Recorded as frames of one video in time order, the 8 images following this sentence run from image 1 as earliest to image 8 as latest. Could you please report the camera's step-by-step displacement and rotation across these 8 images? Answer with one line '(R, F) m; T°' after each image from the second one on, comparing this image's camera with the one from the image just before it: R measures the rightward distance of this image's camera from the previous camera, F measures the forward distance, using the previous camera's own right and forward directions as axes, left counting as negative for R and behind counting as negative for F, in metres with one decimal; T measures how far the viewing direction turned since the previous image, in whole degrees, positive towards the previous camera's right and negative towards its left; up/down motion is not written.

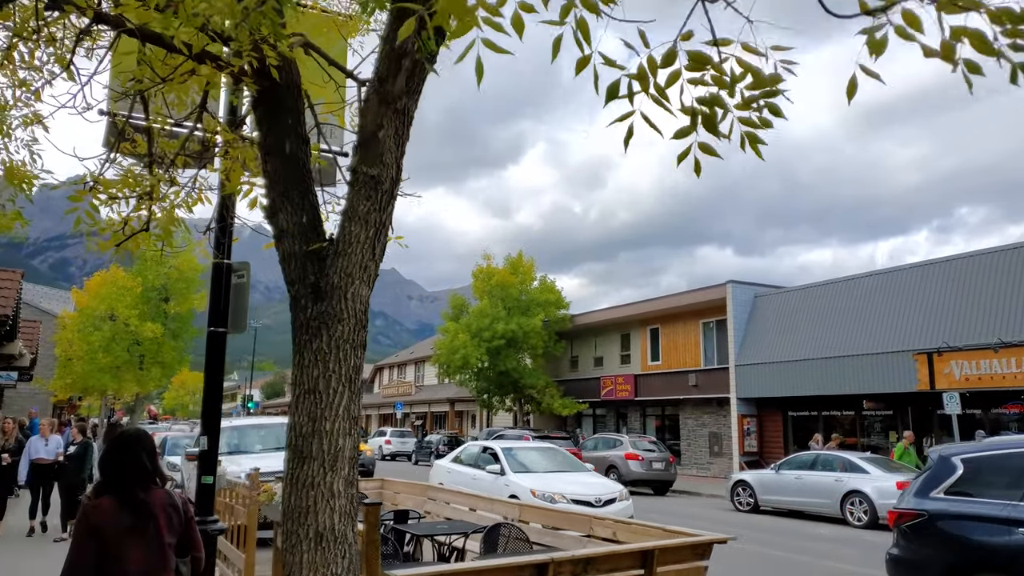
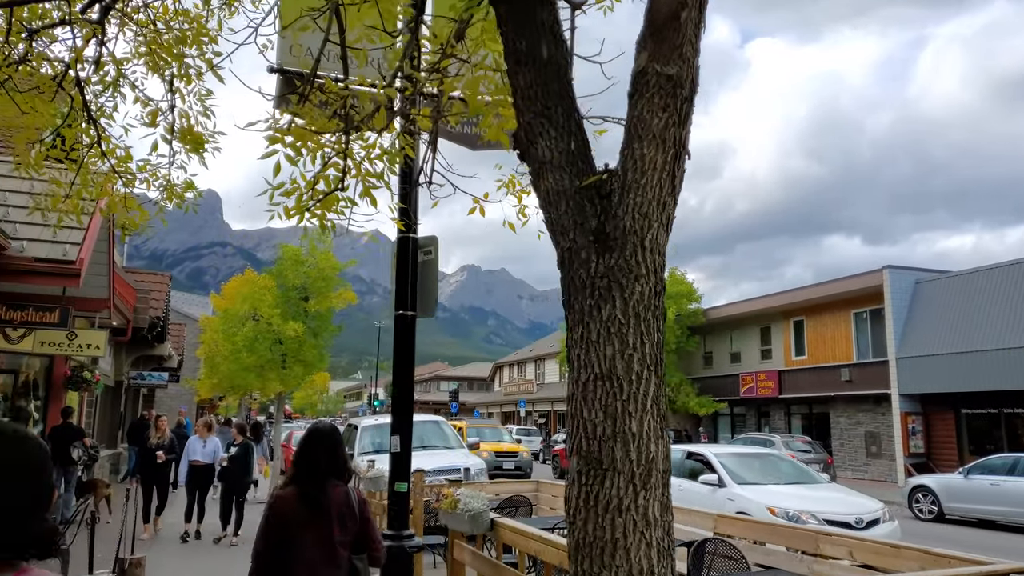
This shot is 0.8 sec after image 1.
(-0.7, +0.8) m; -8°
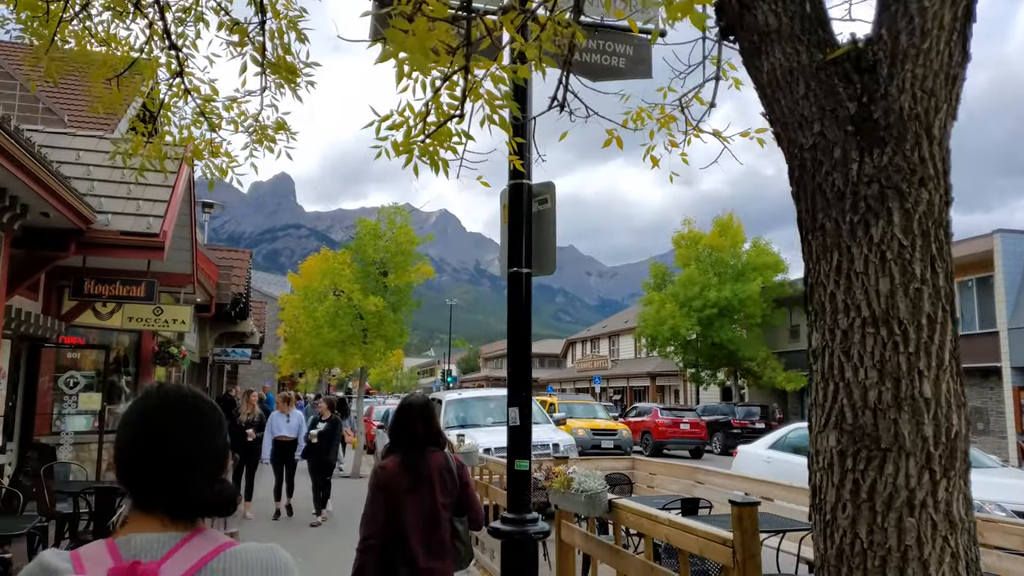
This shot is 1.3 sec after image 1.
(-0.3, +0.6) m; -5°
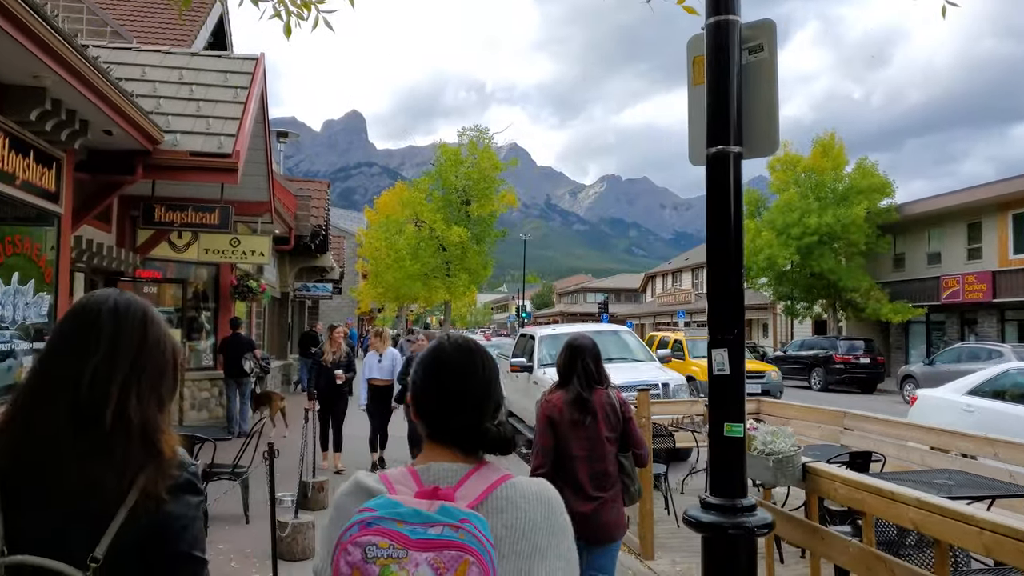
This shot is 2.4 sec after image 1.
(-0.4, +1.1) m; -5°
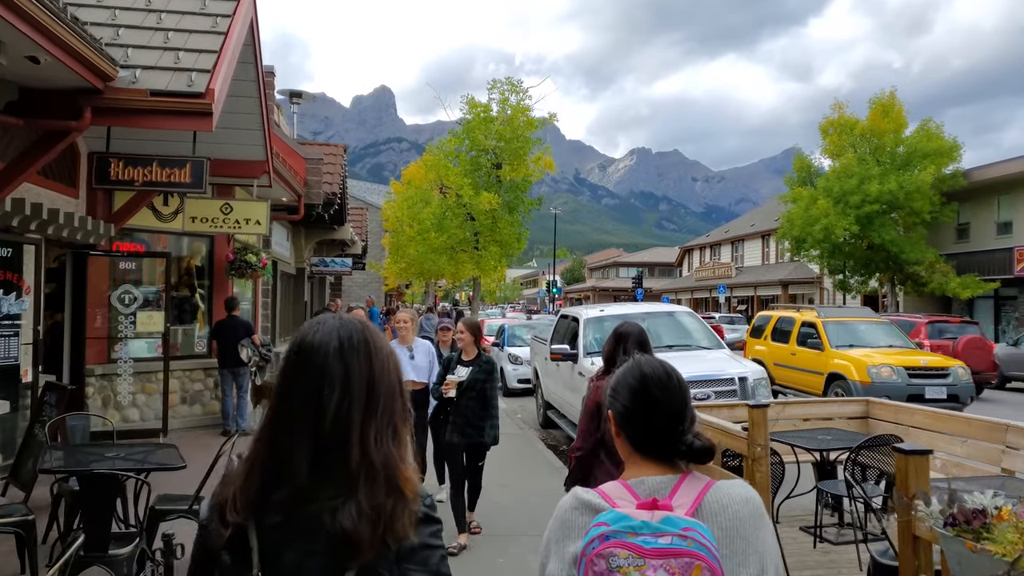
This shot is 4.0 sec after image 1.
(-0.2, +1.9) m; -2°
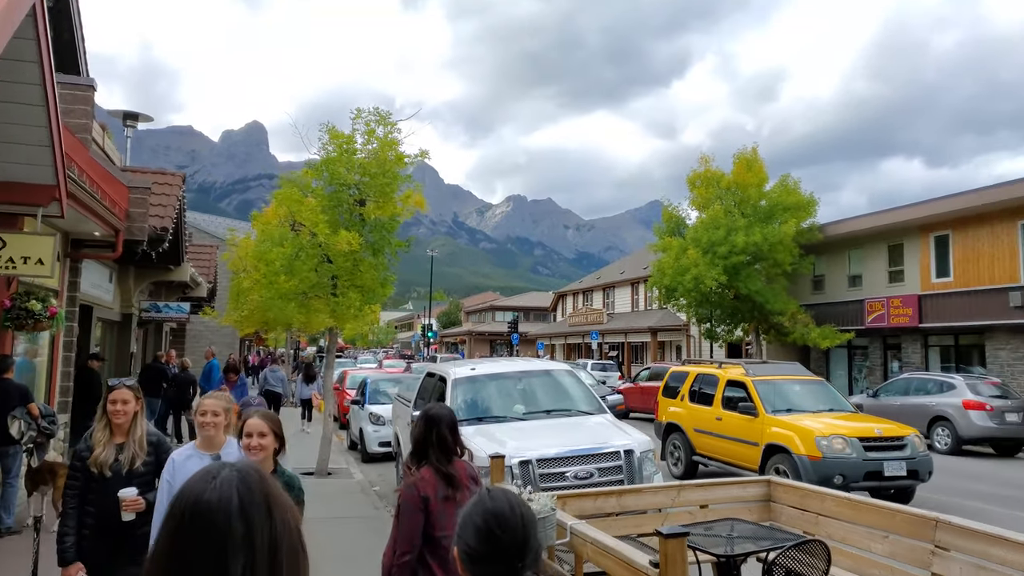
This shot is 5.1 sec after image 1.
(+0.2, +1.4) m; +9°
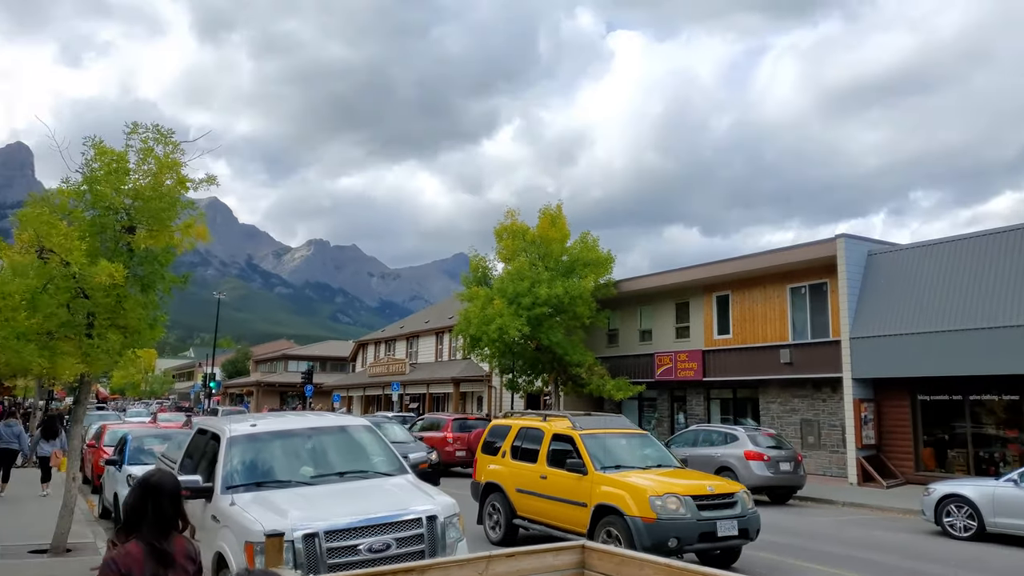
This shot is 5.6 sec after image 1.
(+0.1, +0.8) m; +14°
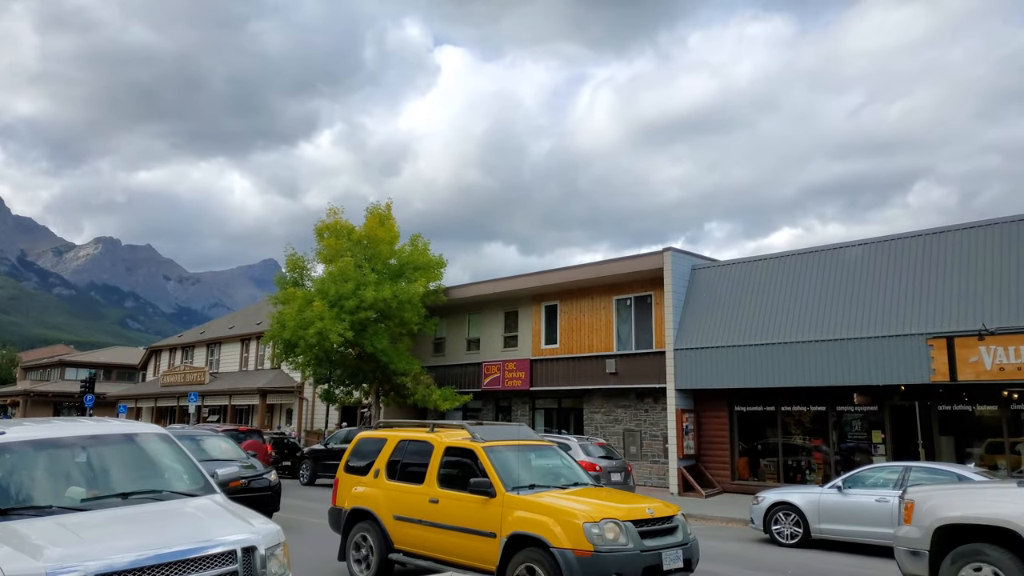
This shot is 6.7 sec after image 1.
(-0.3, +1.3) m; +14°
